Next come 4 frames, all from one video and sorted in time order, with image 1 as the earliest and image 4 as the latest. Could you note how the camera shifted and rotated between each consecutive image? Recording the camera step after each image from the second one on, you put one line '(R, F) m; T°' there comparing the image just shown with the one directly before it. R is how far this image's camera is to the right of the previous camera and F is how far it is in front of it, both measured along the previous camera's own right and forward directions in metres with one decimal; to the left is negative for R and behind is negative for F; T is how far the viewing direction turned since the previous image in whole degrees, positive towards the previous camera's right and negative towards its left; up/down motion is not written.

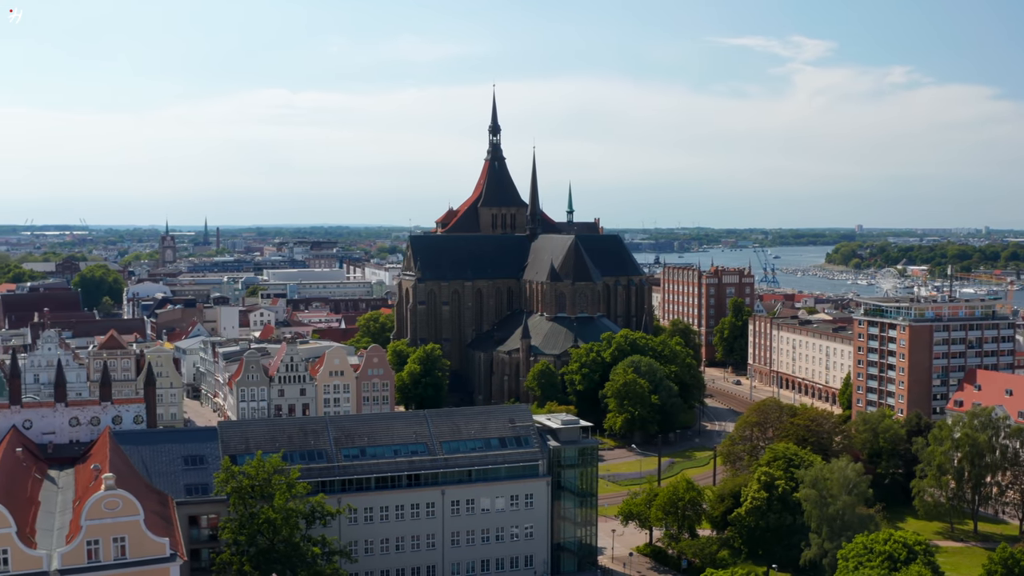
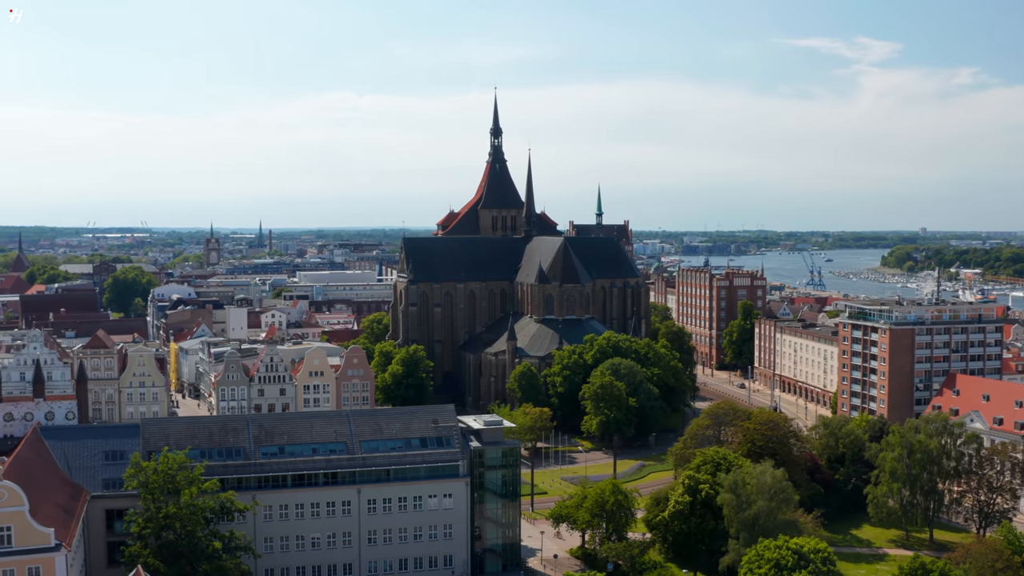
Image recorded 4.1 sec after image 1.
(+5.1, 0.0) m; -4°
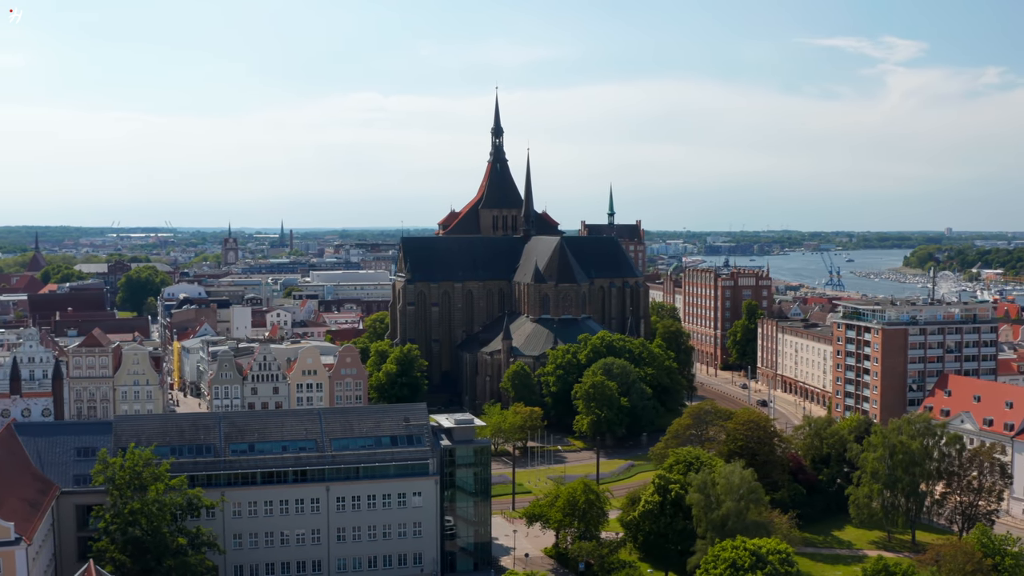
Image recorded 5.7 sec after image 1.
(+2.0, 0.0) m; -1°
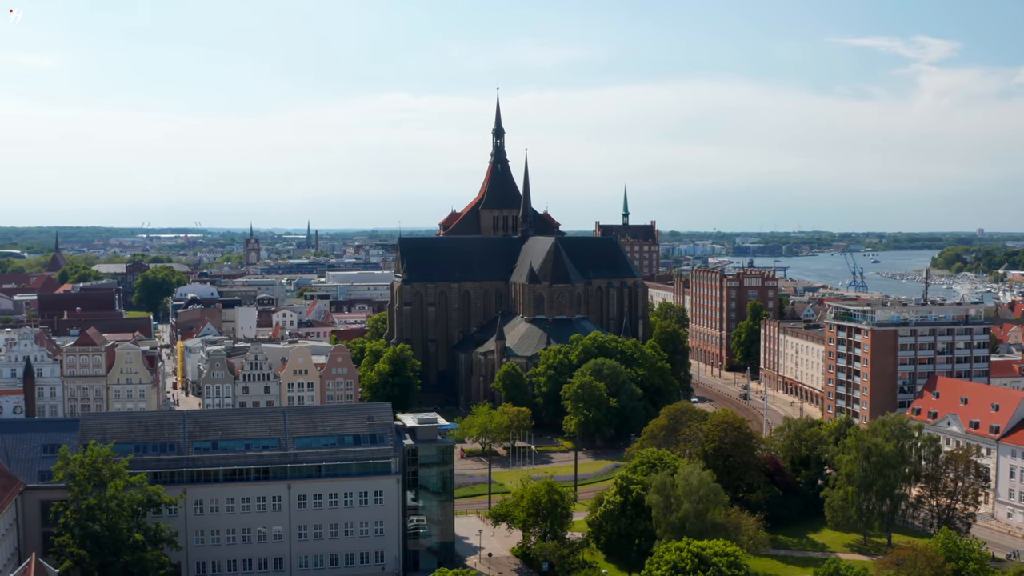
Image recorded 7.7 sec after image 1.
(+2.5, 0.0) m; -2°
